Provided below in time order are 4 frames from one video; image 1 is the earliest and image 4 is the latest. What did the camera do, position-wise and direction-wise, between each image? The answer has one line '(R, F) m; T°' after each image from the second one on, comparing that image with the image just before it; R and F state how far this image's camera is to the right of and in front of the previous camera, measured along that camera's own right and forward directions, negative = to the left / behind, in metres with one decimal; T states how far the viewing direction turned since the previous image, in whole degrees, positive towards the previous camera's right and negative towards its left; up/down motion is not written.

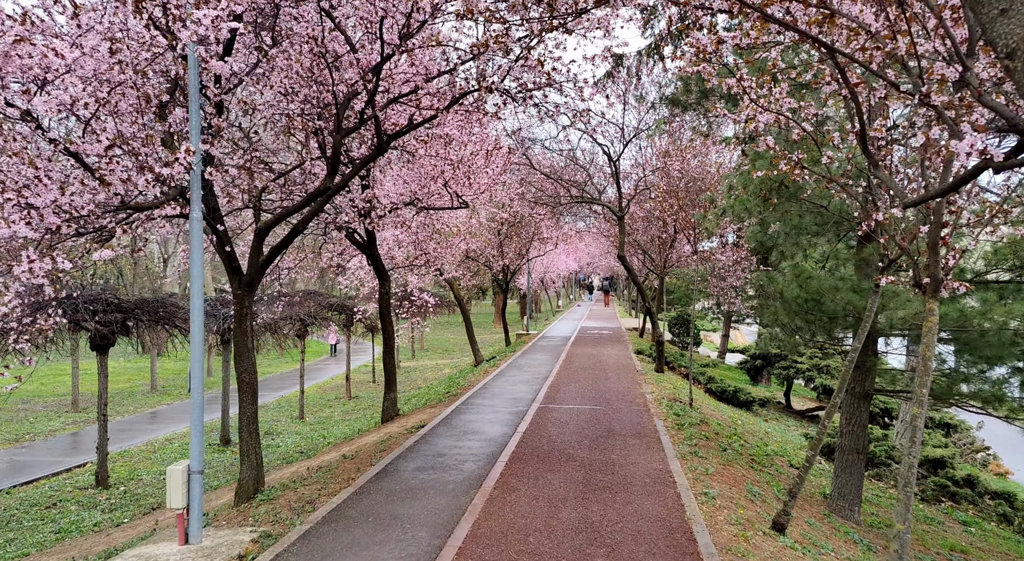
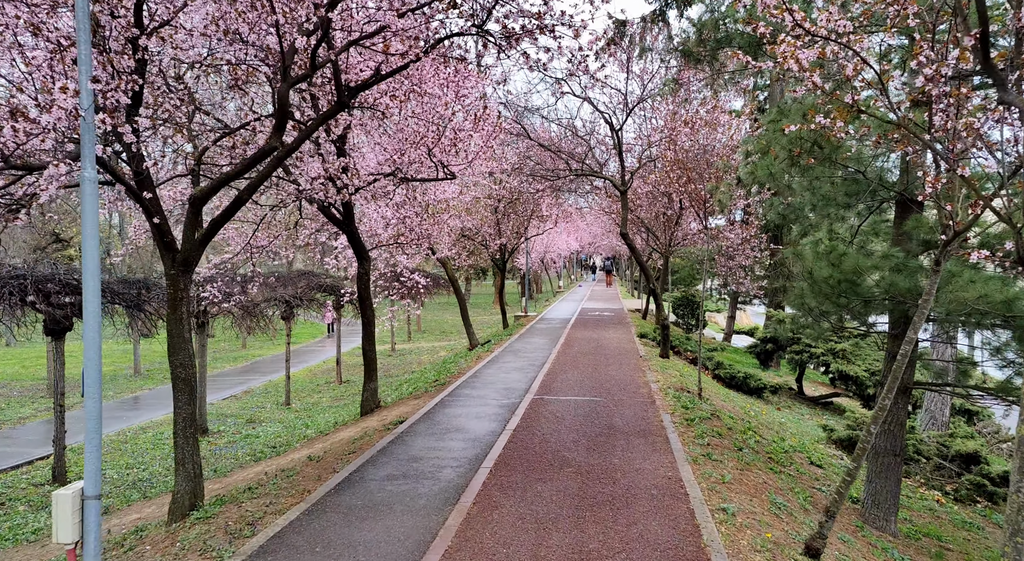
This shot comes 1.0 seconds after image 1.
(+0.2, +1.2) m; 0°
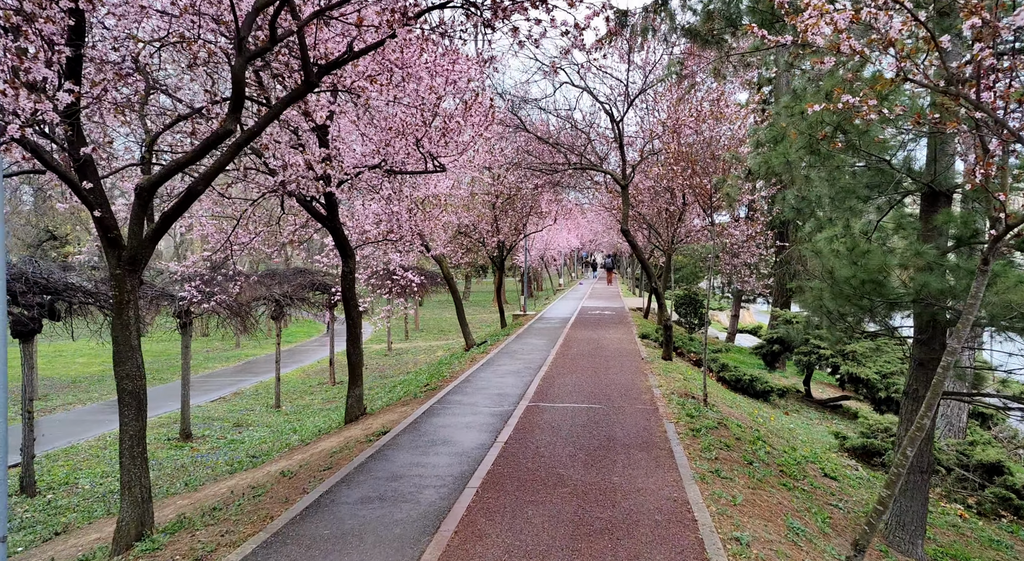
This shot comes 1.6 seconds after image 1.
(+0.1, +0.7) m; 0°
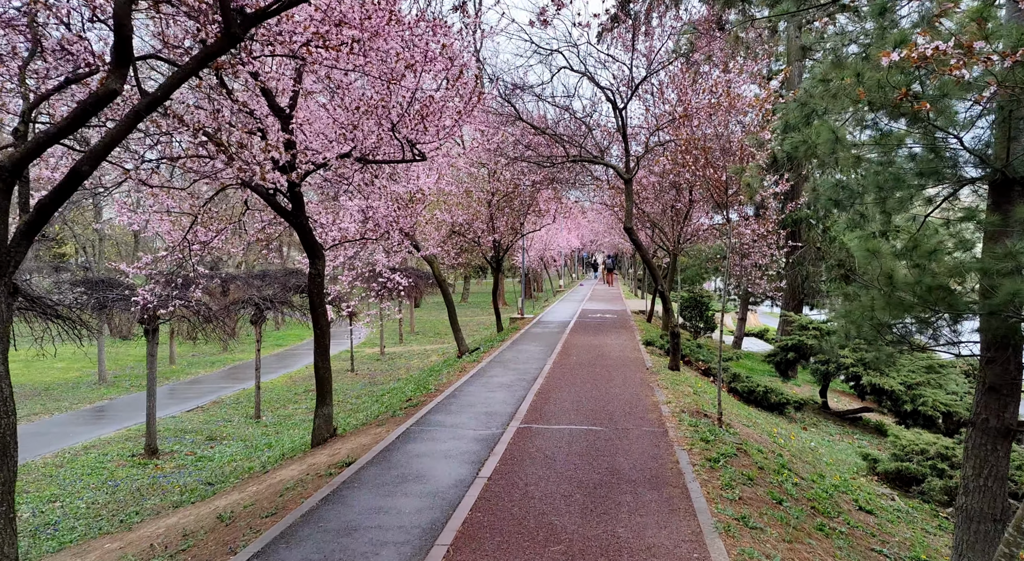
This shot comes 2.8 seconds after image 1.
(+0.2, +1.3) m; 0°
